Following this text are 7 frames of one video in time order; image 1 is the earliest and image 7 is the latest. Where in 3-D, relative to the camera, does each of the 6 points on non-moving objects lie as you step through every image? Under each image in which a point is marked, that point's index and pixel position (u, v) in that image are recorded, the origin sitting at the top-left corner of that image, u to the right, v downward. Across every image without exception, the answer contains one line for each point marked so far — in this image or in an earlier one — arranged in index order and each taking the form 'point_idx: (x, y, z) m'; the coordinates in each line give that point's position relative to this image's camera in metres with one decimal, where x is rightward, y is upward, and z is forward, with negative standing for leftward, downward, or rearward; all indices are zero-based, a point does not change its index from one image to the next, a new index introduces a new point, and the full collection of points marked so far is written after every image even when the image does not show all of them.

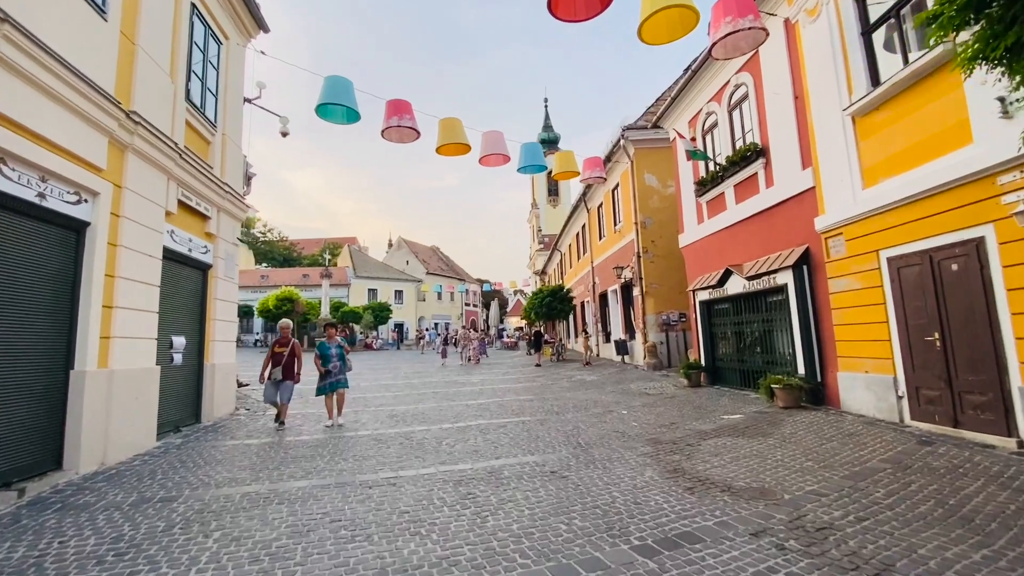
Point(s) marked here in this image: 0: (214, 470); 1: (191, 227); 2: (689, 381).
0: (-3.1, -1.9, +4.9) m
1: (-4.8, +0.9, +7.1) m
2: (+4.0, -2.2, +10.7) m
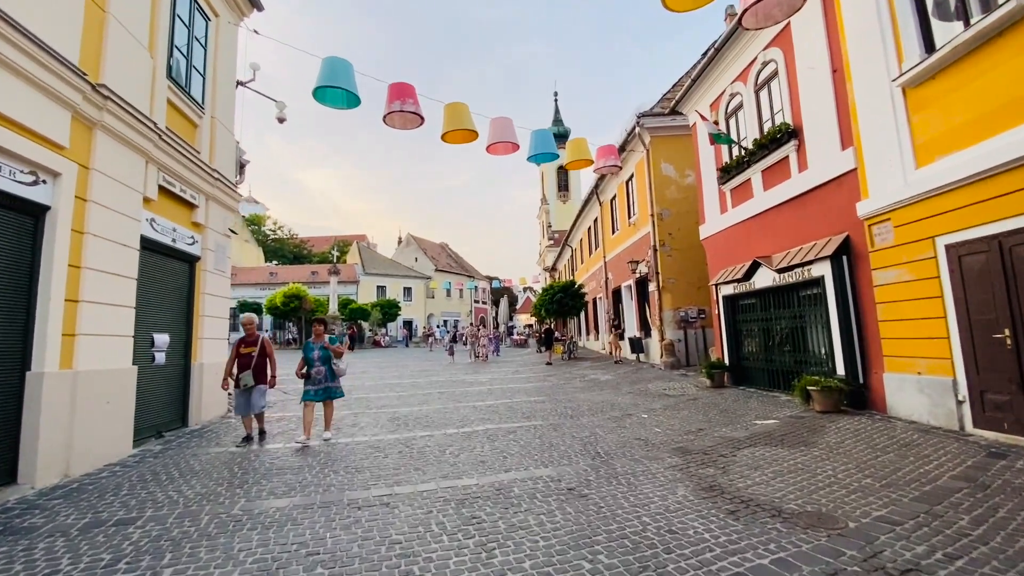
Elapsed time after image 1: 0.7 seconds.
0: (-3.0, -1.8, +4.3) m
1: (-4.7, +1.0, +6.6) m
2: (+4.2, -2.0, +10.0) m
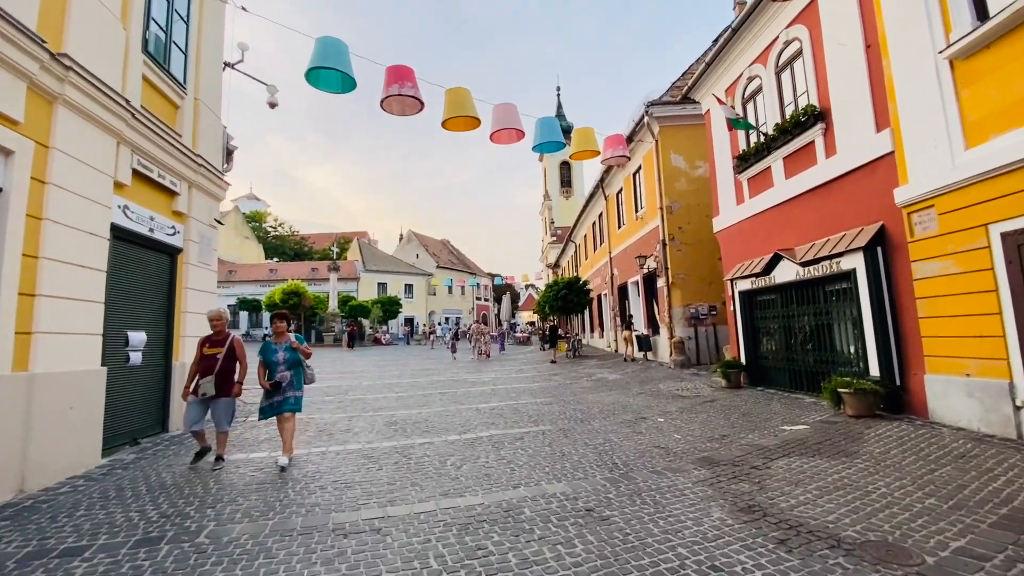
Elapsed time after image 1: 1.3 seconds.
0: (-2.9, -1.7, +3.8) m
1: (-4.6, +1.1, +6.0) m
2: (+4.3, -1.9, +9.5) m
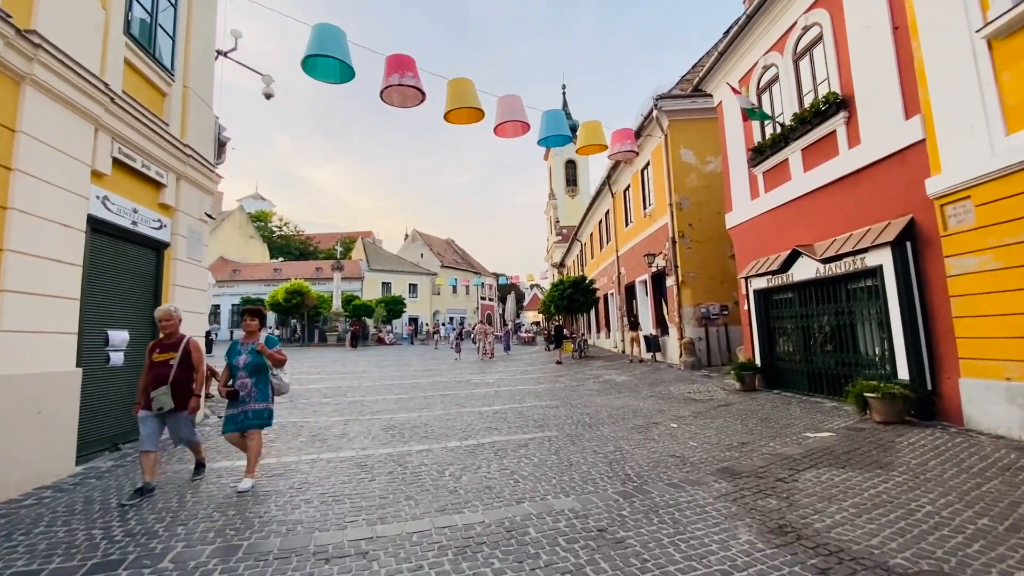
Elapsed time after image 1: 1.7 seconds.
0: (-2.9, -1.7, +3.5) m
1: (-4.6, +1.1, +5.7) m
2: (+4.4, -1.9, +9.1) m
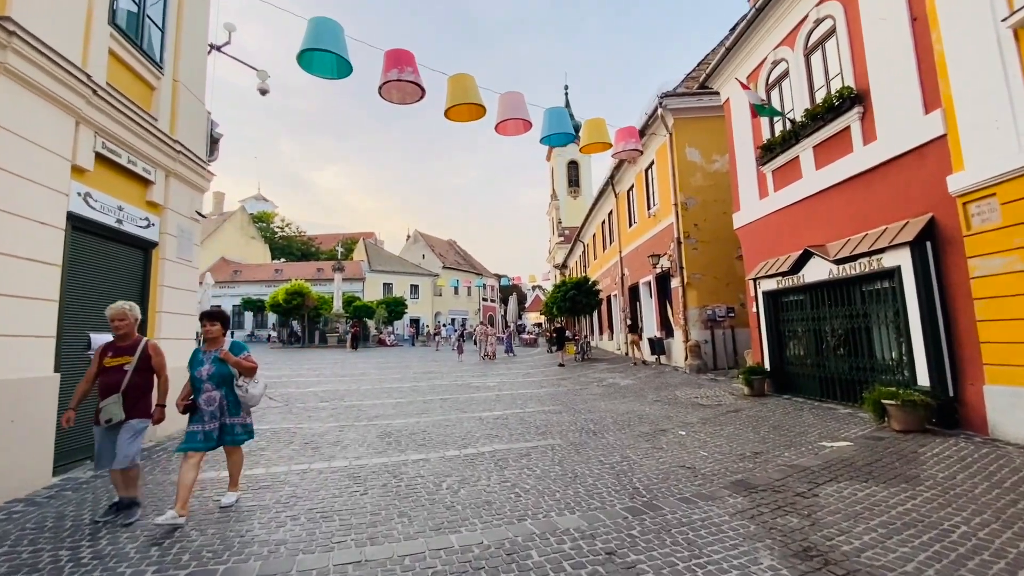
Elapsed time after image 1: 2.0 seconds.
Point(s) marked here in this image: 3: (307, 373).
0: (-2.9, -1.7, +3.2) m
1: (-4.6, +1.1, +5.5) m
2: (+4.5, -1.9, +8.8) m
3: (-6.3, -2.6, +14.5) m
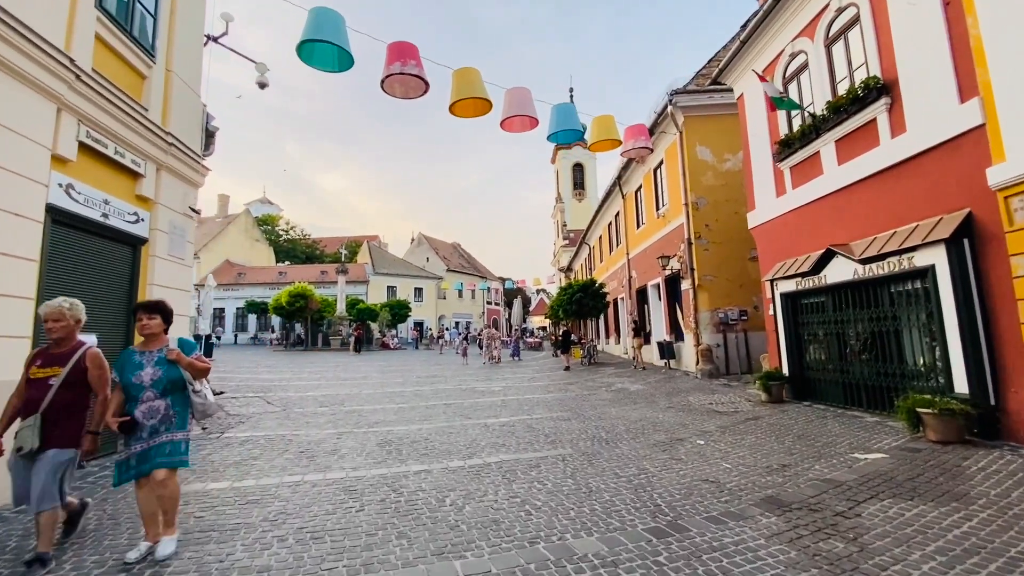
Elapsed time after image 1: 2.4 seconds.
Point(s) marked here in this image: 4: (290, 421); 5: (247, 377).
0: (-2.8, -1.7, +2.9) m
1: (-4.5, +1.1, +5.2) m
2: (+4.6, -1.9, +8.4) m
3: (-6.2, -2.7, +14.2) m
4: (-3.5, -2.1, +7.4) m
5: (-7.8, -2.6, +13.9) m
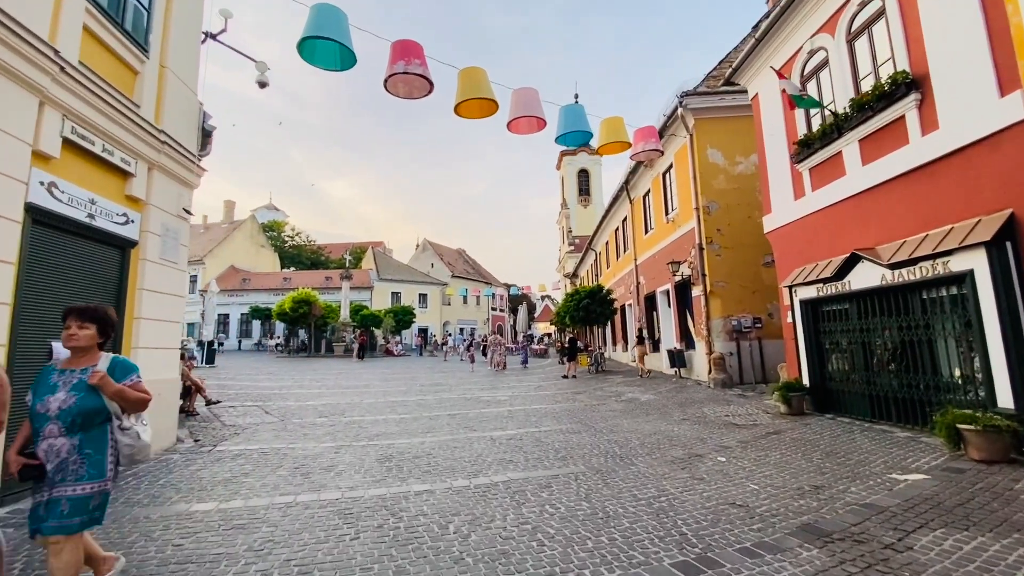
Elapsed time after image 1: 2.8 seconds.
0: (-2.8, -1.7, +2.6) m
1: (-4.4, +1.1, +4.9) m
2: (+4.7, -2.1, +8.0) m
3: (-6.0, -2.8, +13.9) m
4: (-3.4, -2.2, +7.0) m
5: (-7.7, -2.8, +13.6) m
